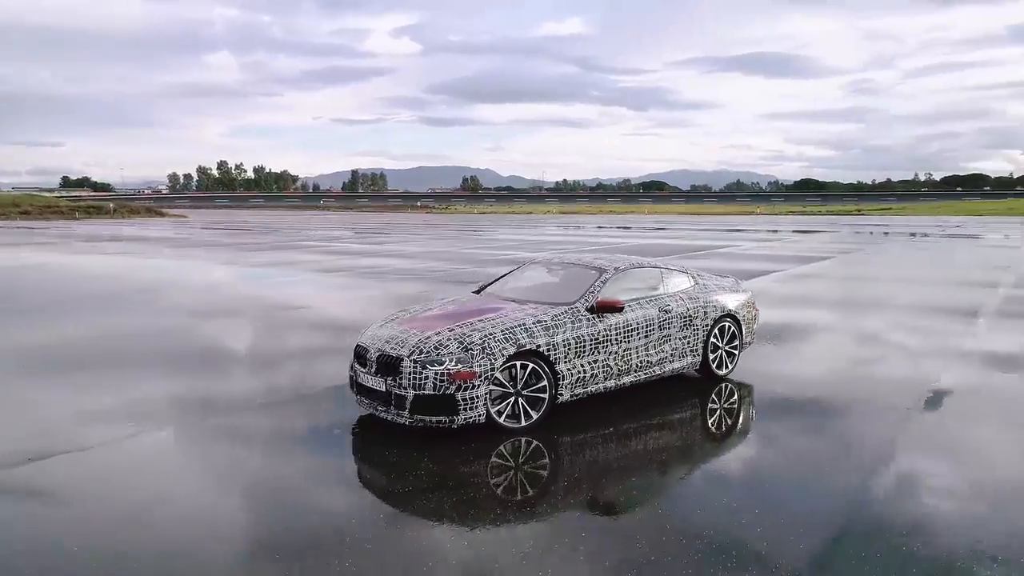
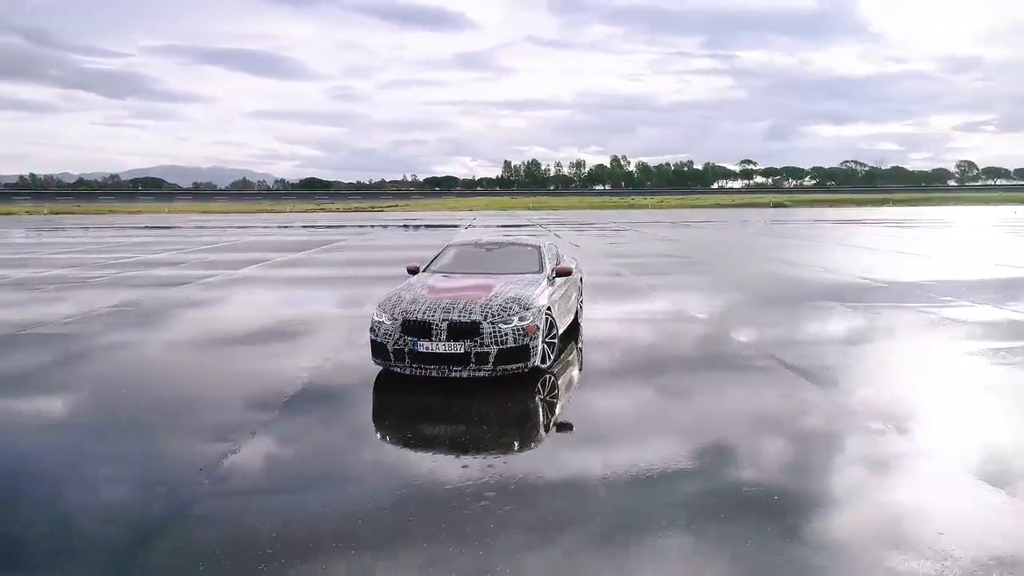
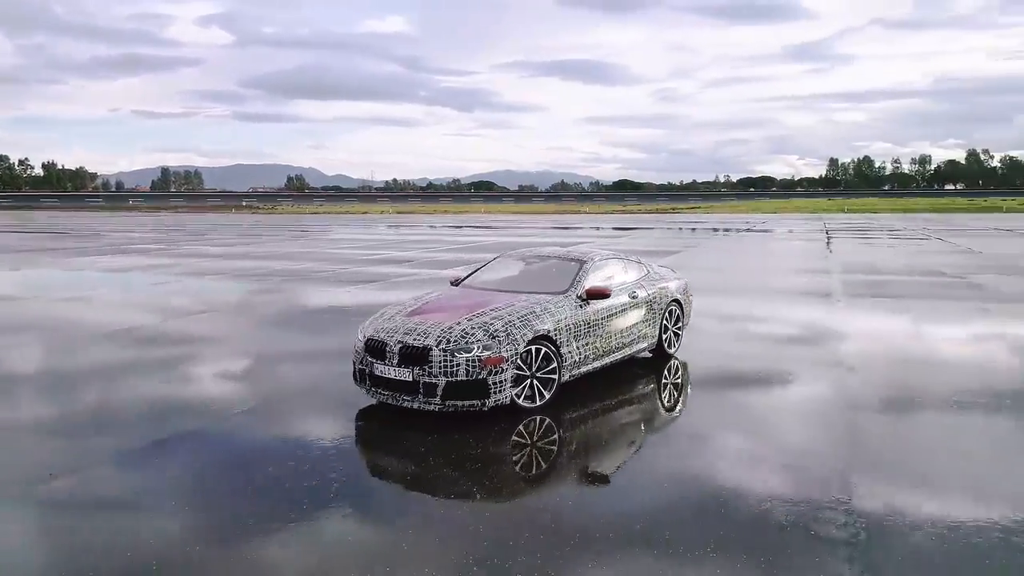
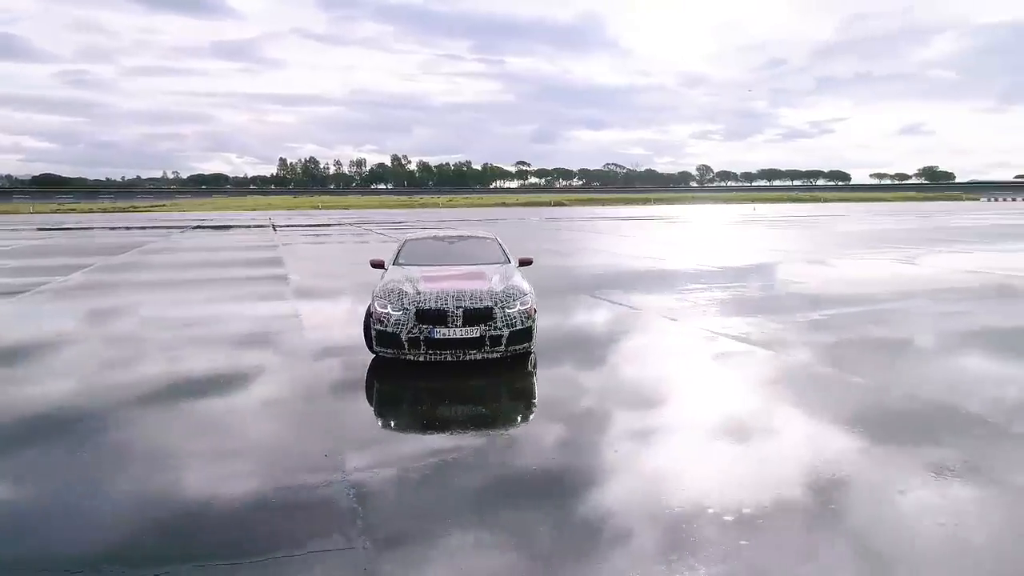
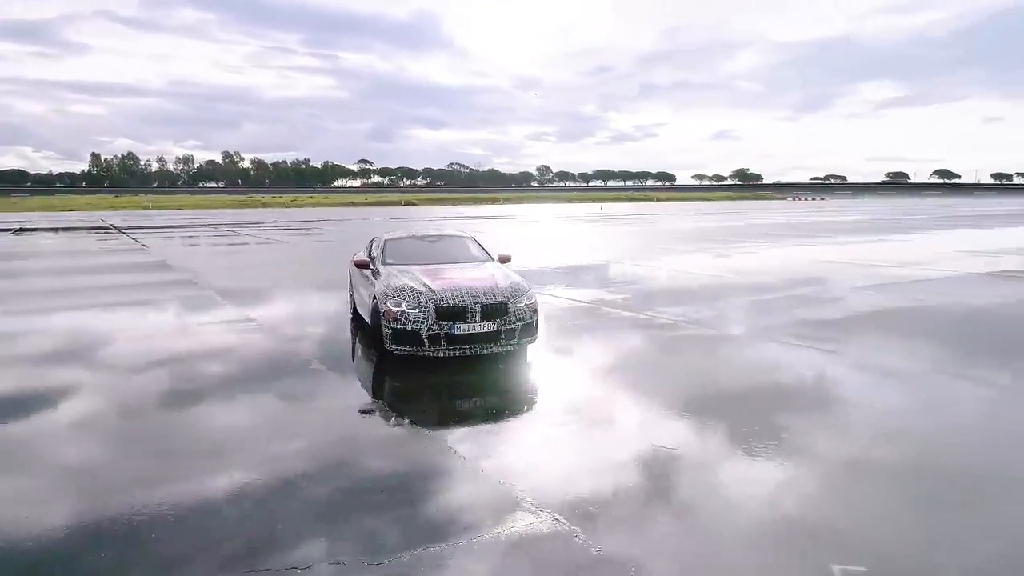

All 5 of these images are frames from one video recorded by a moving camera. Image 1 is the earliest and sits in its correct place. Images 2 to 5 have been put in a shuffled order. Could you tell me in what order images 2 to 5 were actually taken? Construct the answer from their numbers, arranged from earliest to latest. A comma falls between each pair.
3, 2, 4, 5
